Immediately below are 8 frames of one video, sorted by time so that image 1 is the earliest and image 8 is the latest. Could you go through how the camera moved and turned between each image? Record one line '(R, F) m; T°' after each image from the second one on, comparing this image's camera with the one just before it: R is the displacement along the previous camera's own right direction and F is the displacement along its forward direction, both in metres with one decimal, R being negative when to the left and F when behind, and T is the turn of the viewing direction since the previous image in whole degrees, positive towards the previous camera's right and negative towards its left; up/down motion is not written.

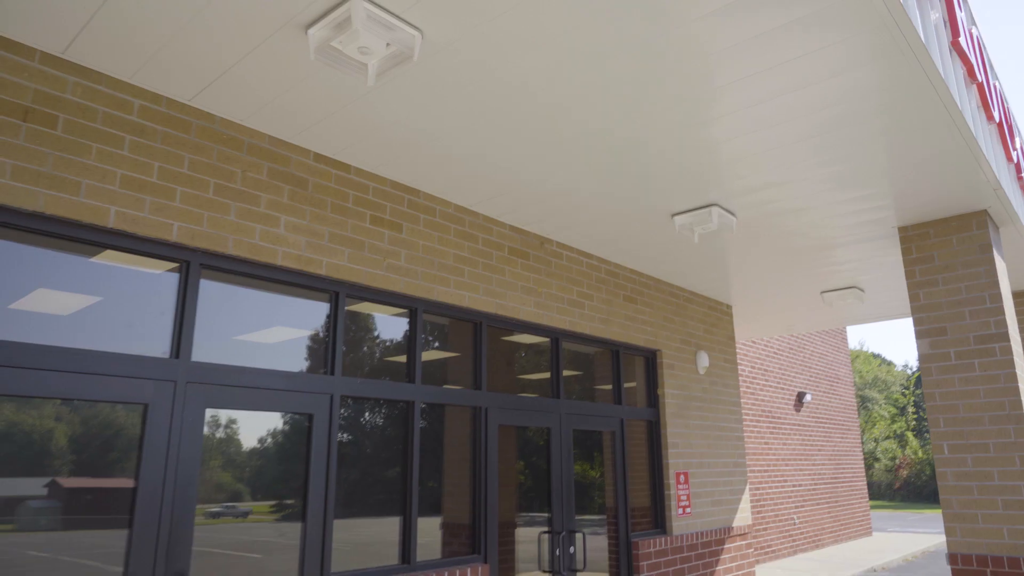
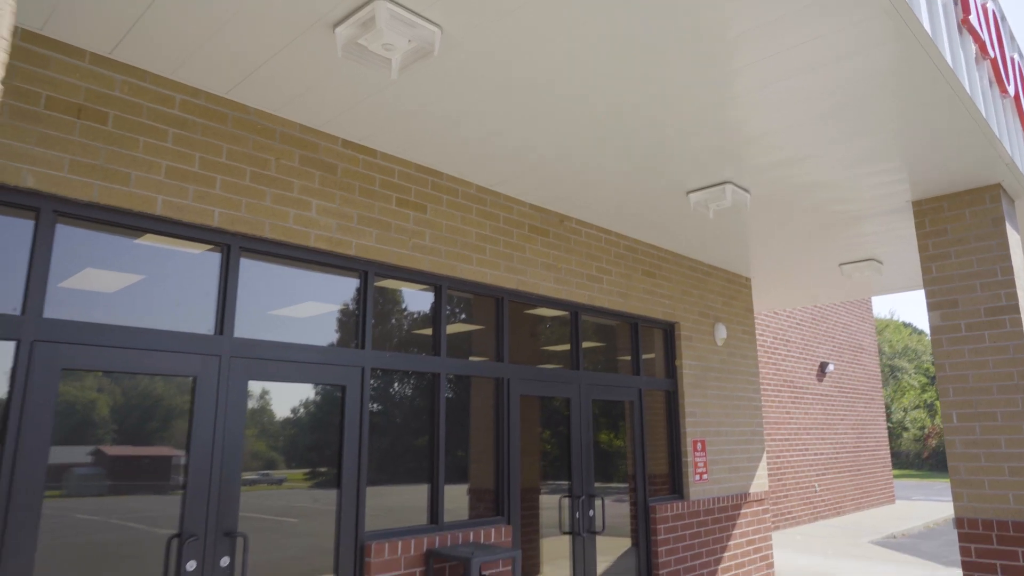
(0.0, -0.2) m; -2°
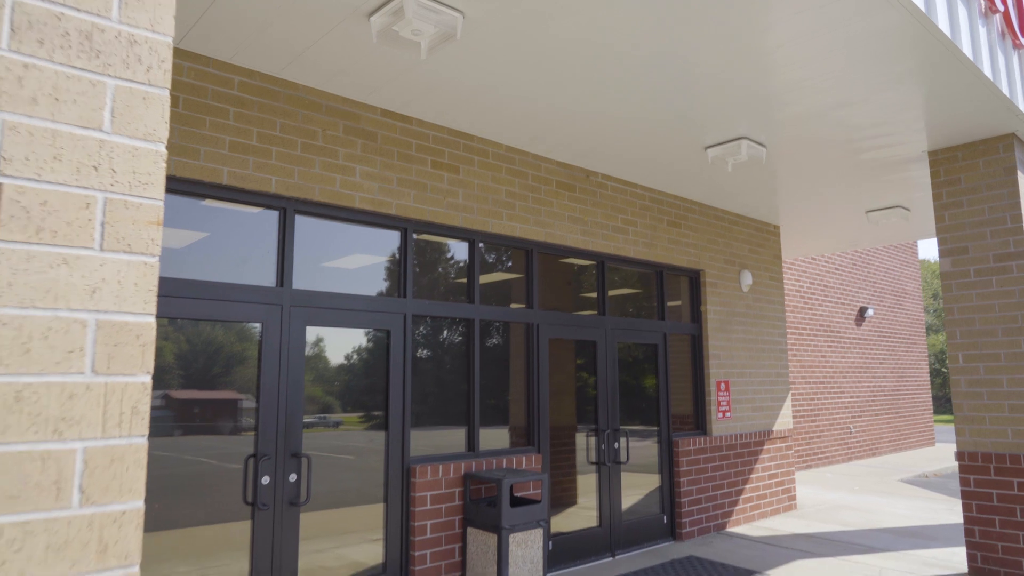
(+0.2, -0.5) m; -4°
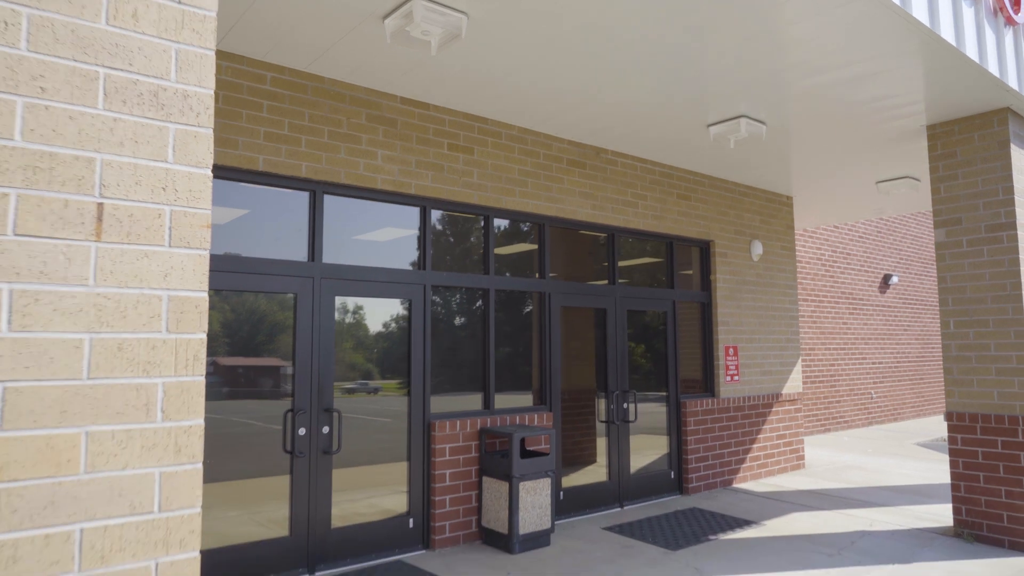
(+0.2, -0.5) m; -3°
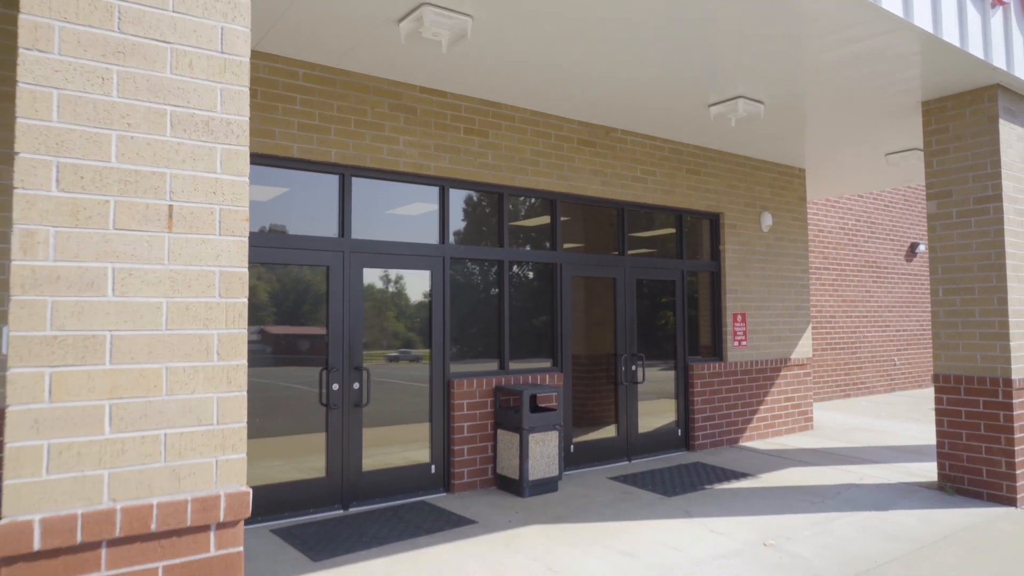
(+0.3, -0.6) m; -3°
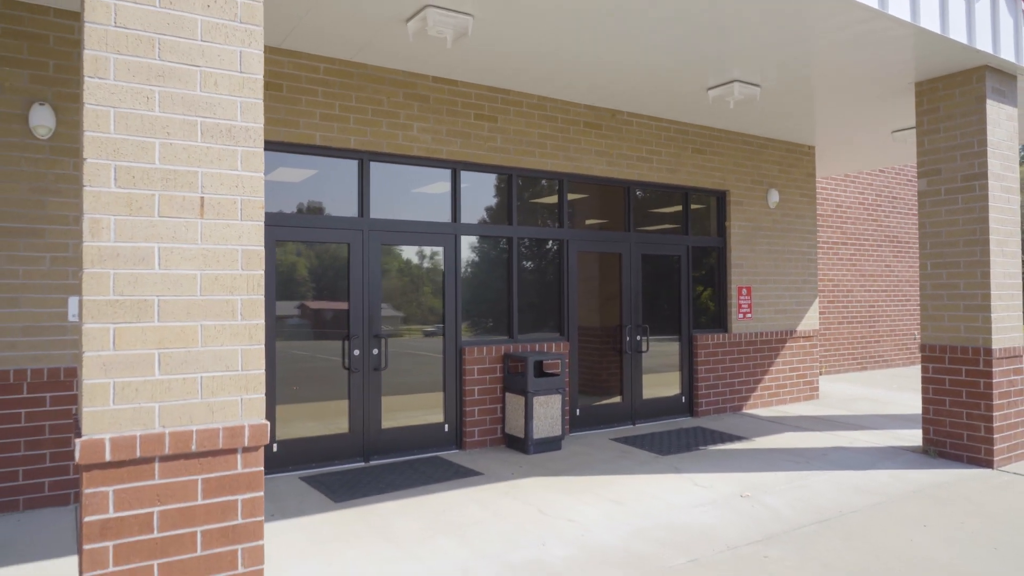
(+0.3, -0.5) m; -3°
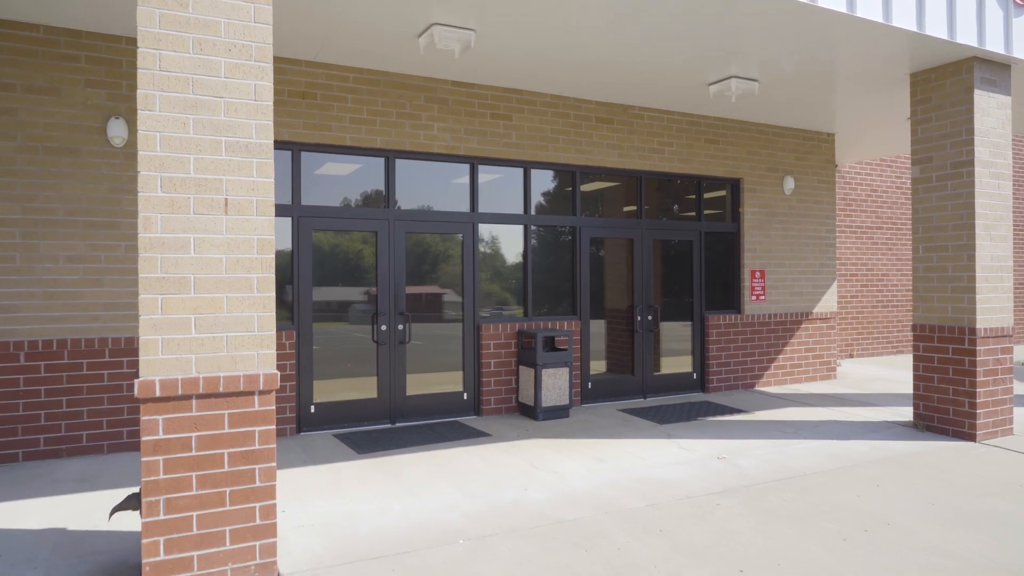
(+0.6, -0.7) m; -5°
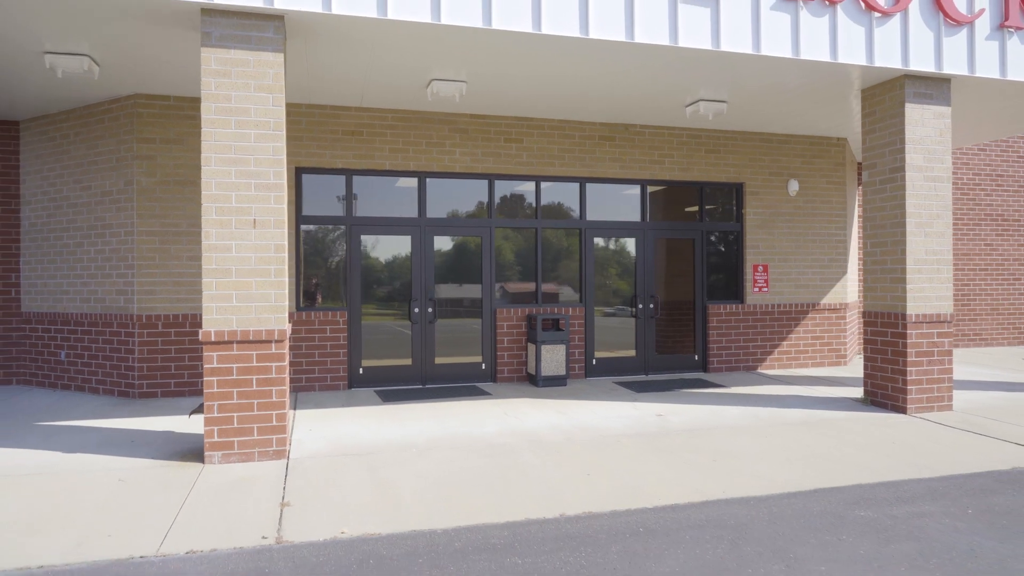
(+1.7, -1.6) m; -11°
